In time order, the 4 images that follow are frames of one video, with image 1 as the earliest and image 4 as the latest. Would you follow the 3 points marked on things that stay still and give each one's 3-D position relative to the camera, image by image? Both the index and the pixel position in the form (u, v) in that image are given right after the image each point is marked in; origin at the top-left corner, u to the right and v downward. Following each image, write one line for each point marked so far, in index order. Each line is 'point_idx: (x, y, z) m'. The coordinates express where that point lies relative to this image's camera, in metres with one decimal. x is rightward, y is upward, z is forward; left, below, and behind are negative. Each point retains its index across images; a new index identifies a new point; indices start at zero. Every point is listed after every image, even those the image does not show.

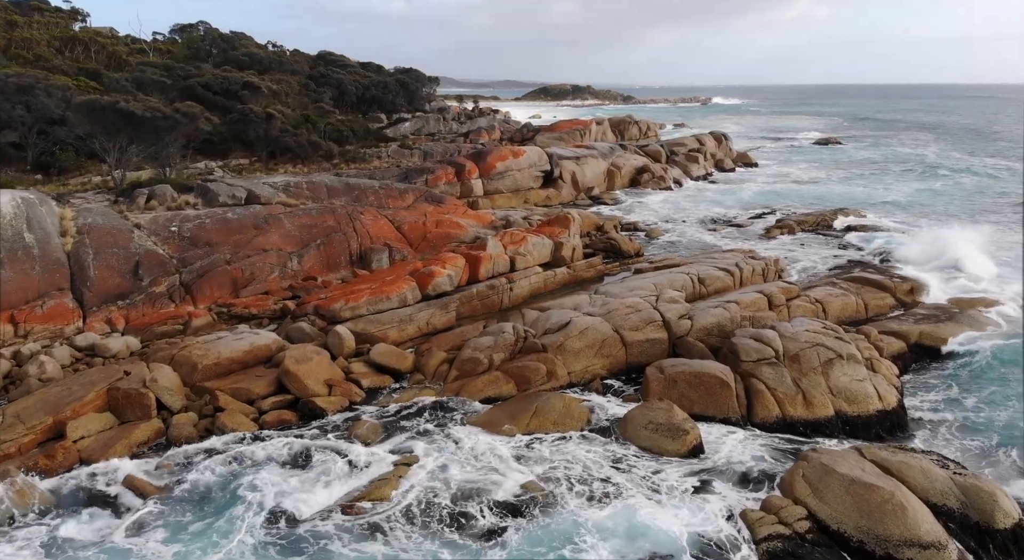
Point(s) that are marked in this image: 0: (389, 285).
0: (-2.6, -0.1, +17.9) m
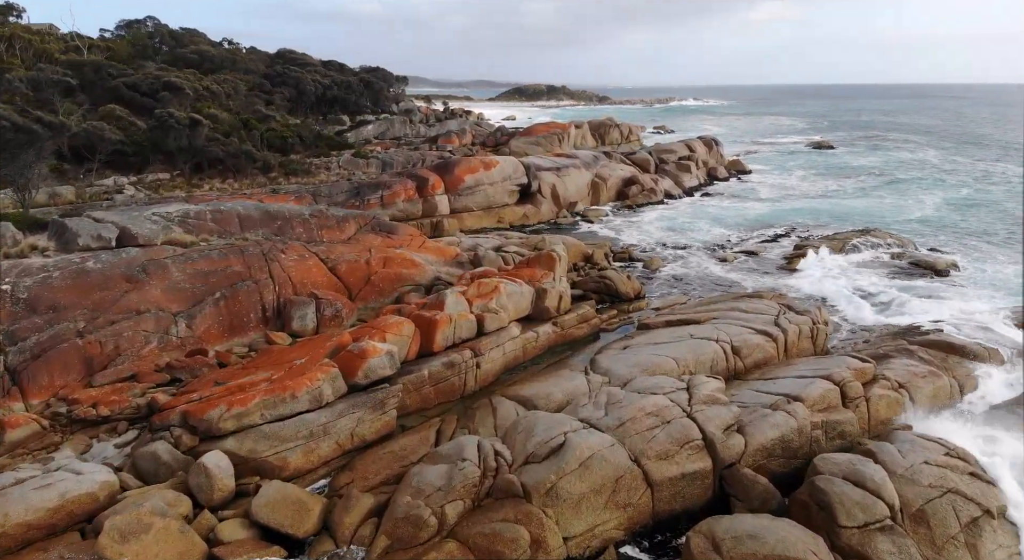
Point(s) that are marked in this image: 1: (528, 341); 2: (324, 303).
0: (-3.1, -1.4, +12.3) m
1: (+0.3, -1.2, +16.1) m
2: (-3.9, -0.5, +17.2) m
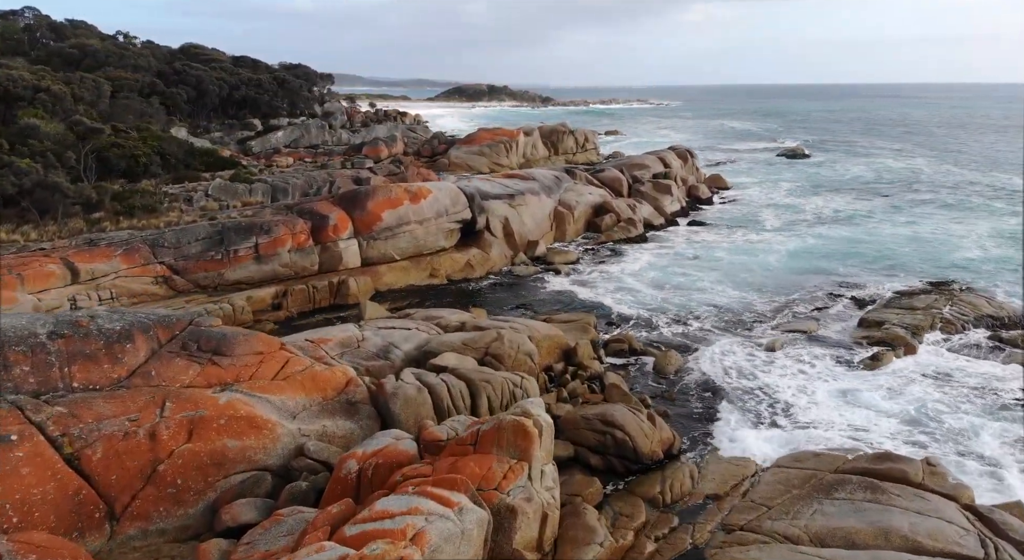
0: (-3.4, -3.6, +2.8) m
1: (-0.3, -3.3, +6.8) m
2: (-4.5, -2.7, +7.7) m
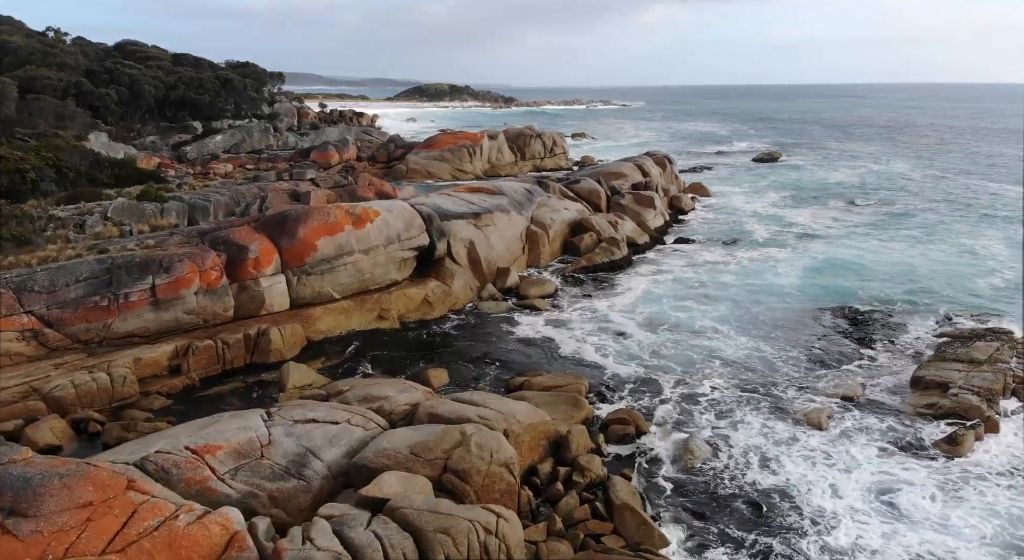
0: (-3.3, -4.6, -1.4) m
1: (-0.3, -4.3, +2.7) m
2: (-4.6, -3.7, +3.4) m
